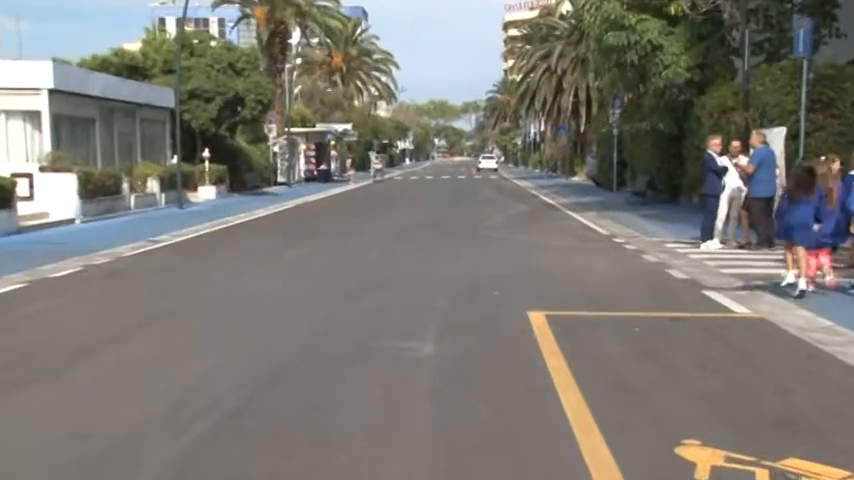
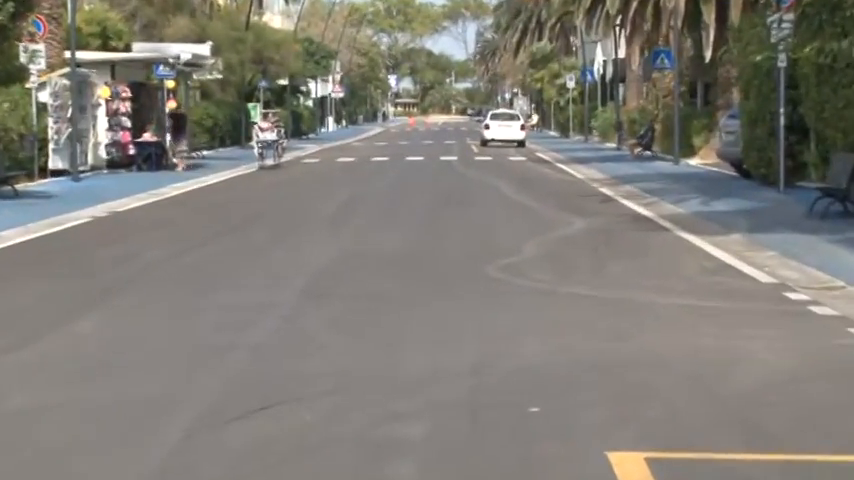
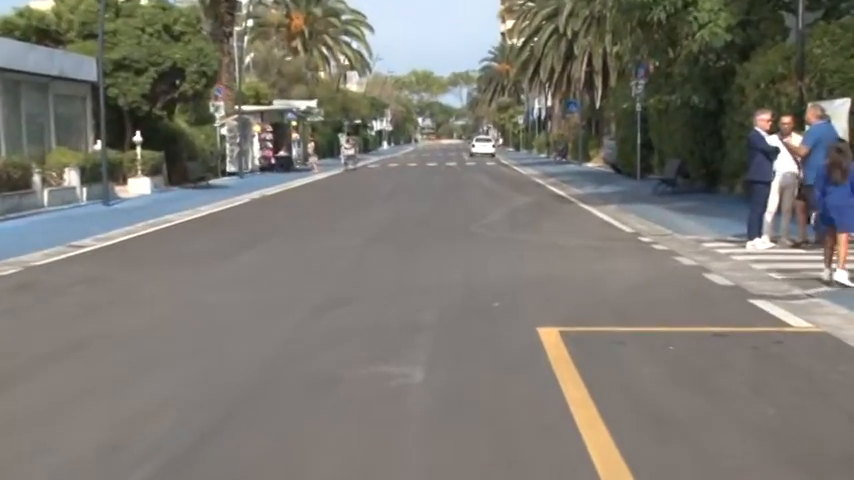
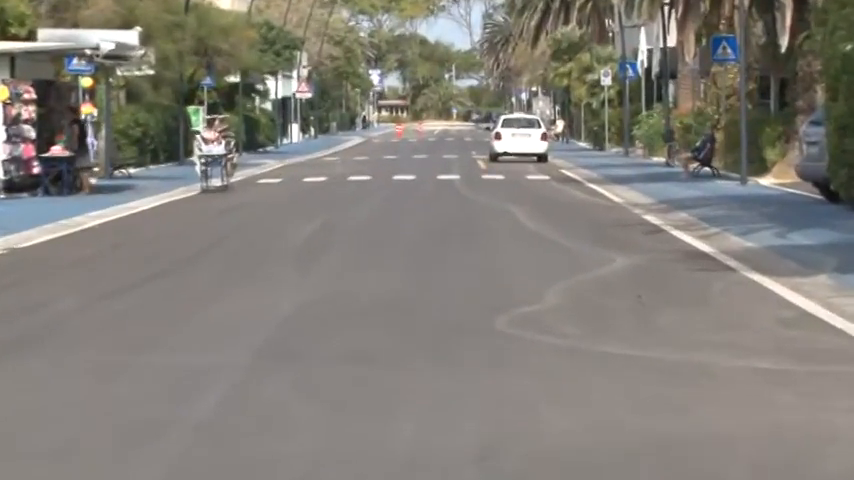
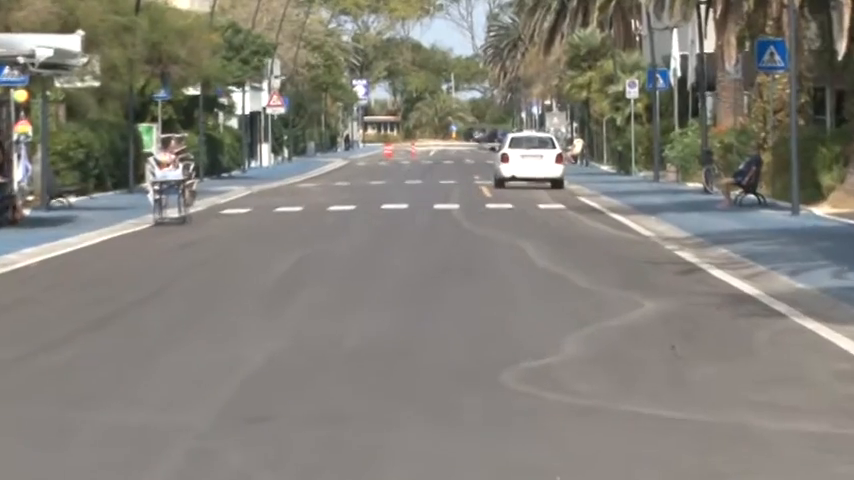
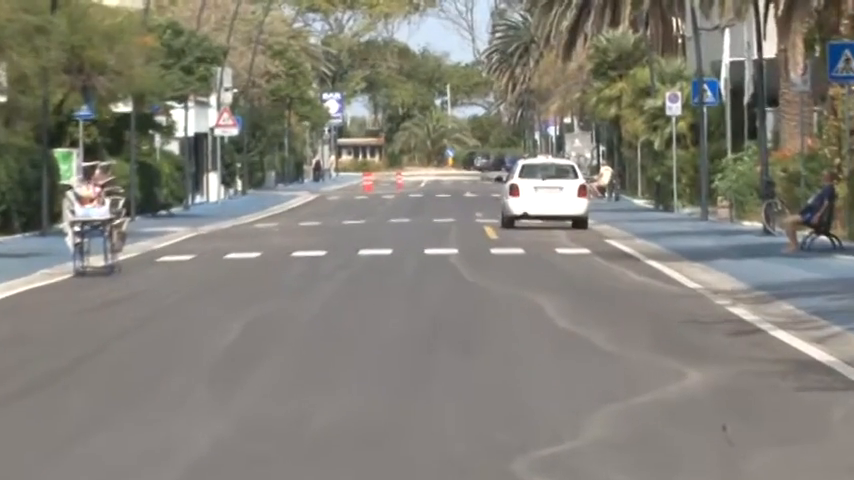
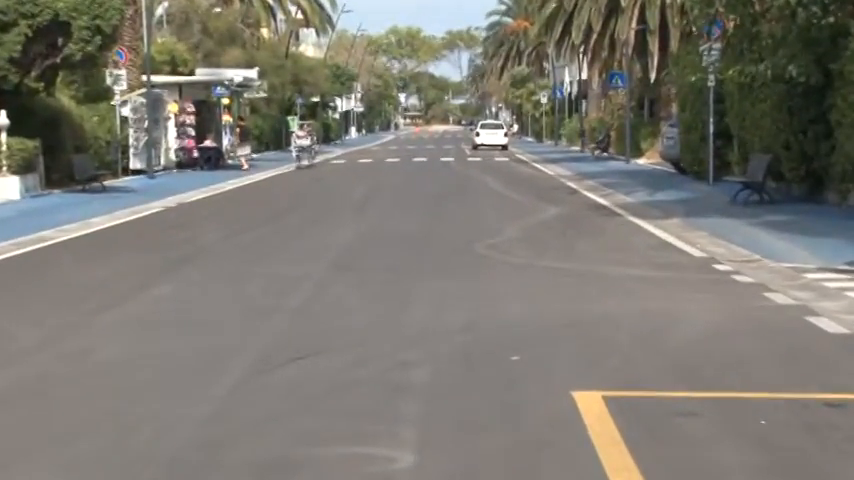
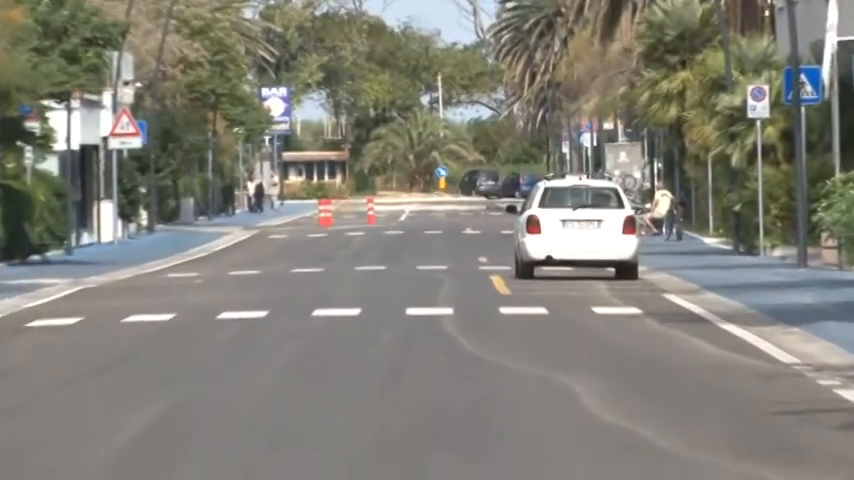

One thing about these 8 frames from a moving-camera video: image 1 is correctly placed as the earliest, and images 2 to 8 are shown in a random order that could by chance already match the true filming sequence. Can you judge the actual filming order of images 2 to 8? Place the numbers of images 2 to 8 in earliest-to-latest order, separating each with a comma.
3, 7, 2, 4, 5, 6, 8
